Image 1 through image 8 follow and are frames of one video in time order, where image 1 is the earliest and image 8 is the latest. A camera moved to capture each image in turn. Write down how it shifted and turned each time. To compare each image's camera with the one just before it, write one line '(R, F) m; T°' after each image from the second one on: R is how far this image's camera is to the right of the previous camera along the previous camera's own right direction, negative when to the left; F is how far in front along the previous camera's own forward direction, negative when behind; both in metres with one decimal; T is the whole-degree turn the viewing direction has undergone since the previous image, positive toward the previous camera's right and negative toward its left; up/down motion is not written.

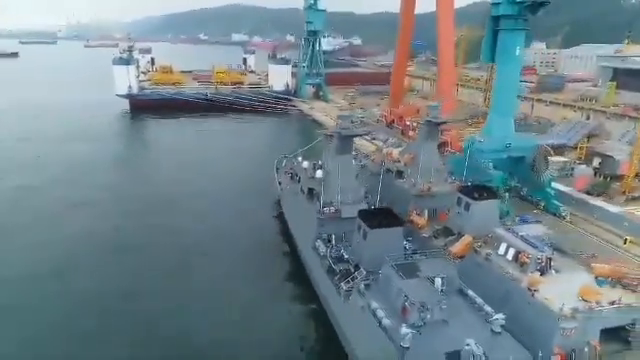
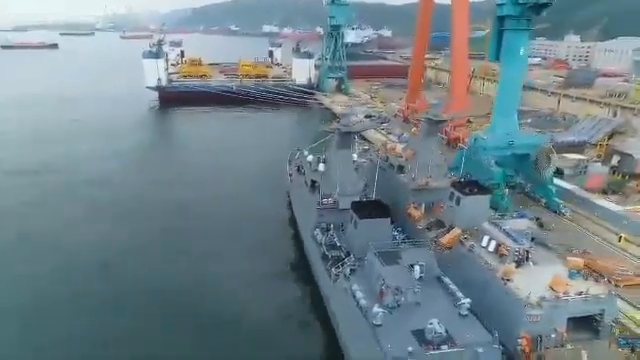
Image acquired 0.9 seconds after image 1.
(+1.0, -1.3) m; -3°
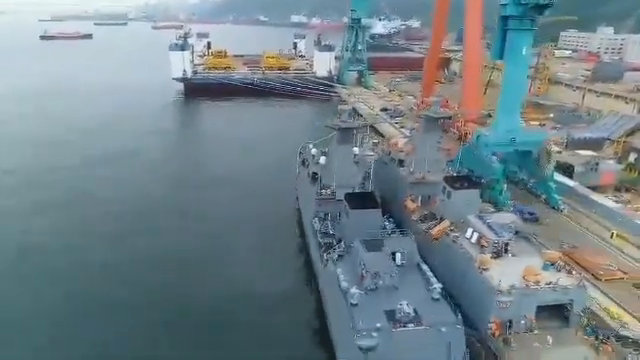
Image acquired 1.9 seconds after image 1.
(+1.0, -1.3) m; -3°
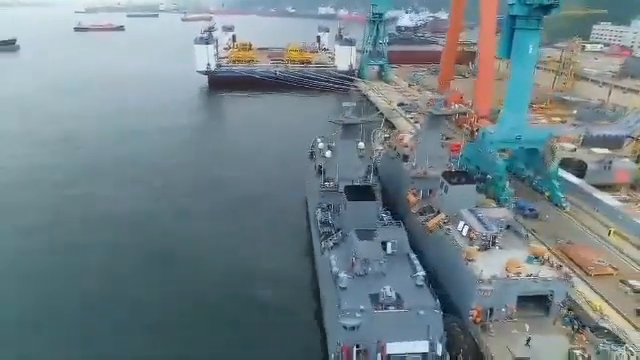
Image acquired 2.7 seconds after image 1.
(+0.9, -1.1) m; -3°
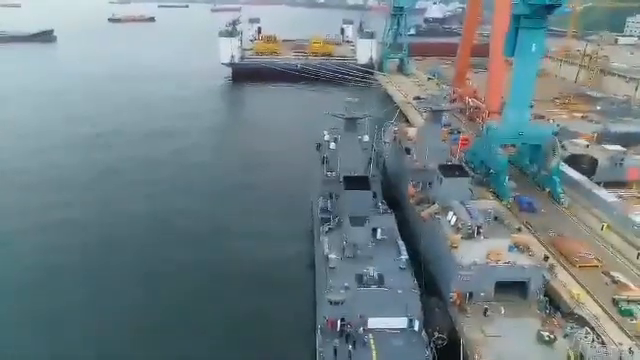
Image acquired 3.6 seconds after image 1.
(+1.0, -1.5) m; -3°
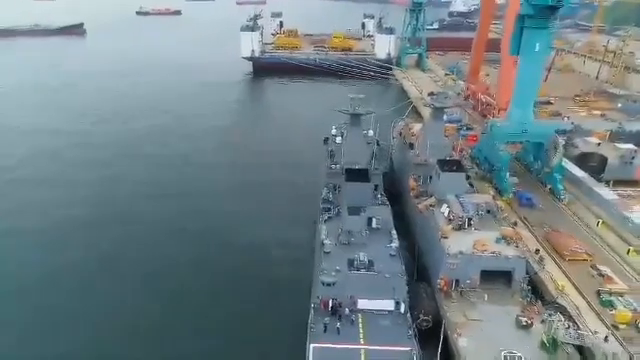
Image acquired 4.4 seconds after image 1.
(+0.8, -1.3) m; -3°
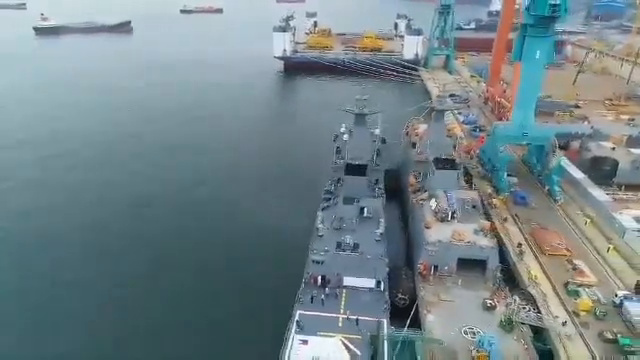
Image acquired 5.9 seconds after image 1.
(+1.6, -2.5) m; -4°
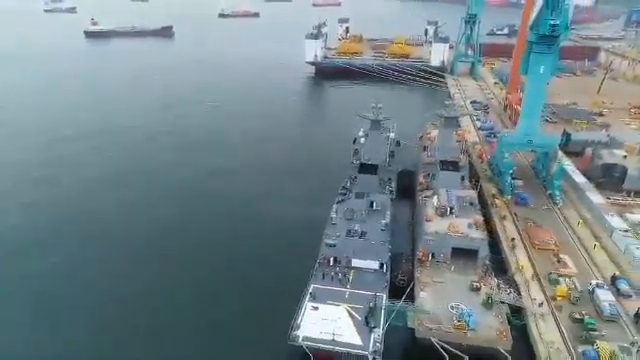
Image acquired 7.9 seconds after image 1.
(+0.8, -3.4) m; -4°
